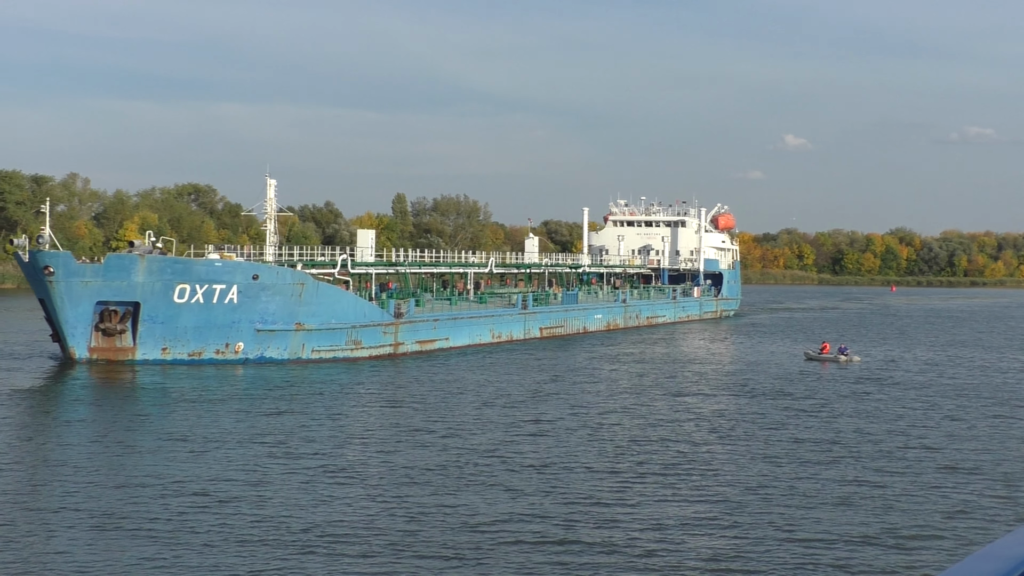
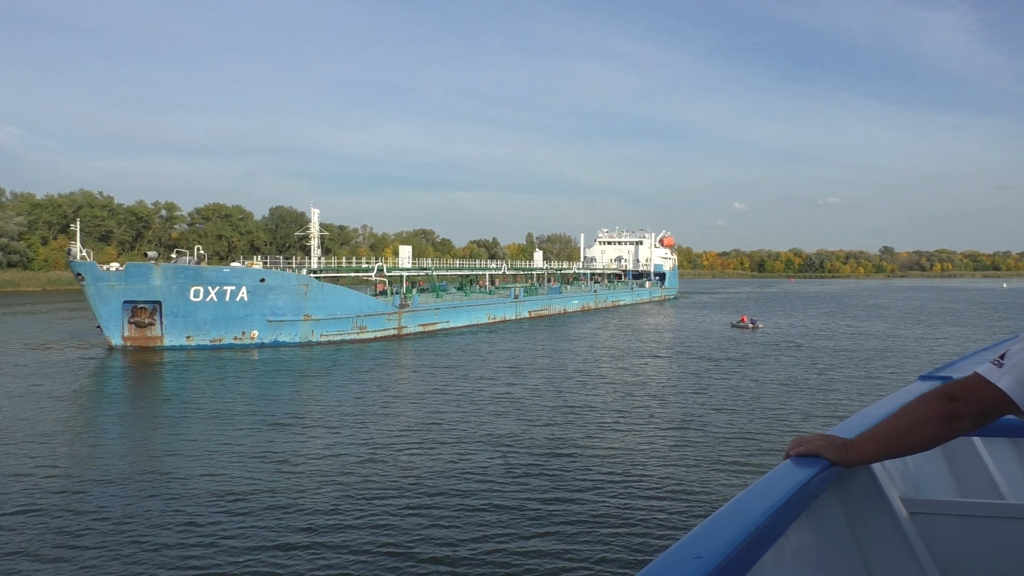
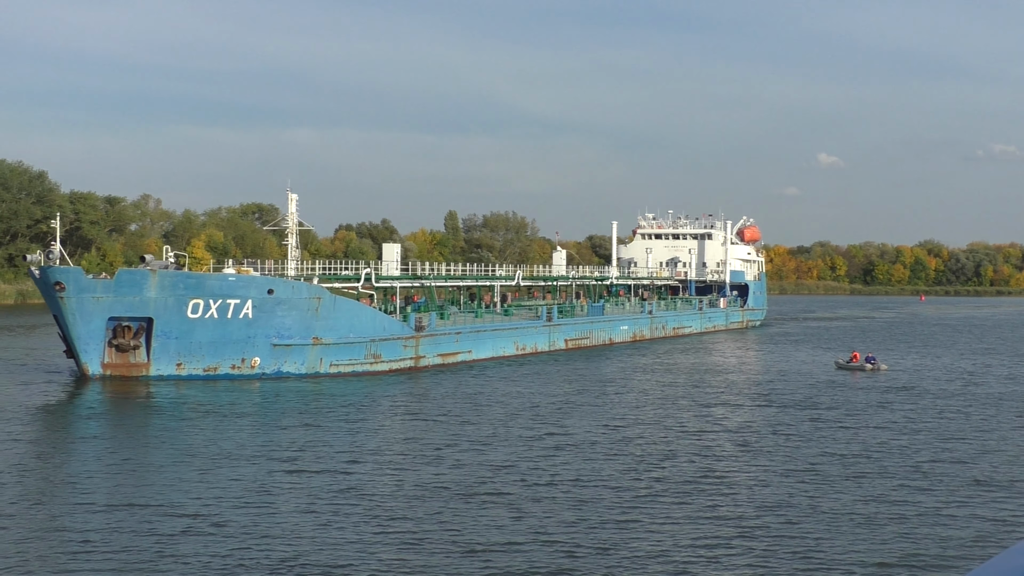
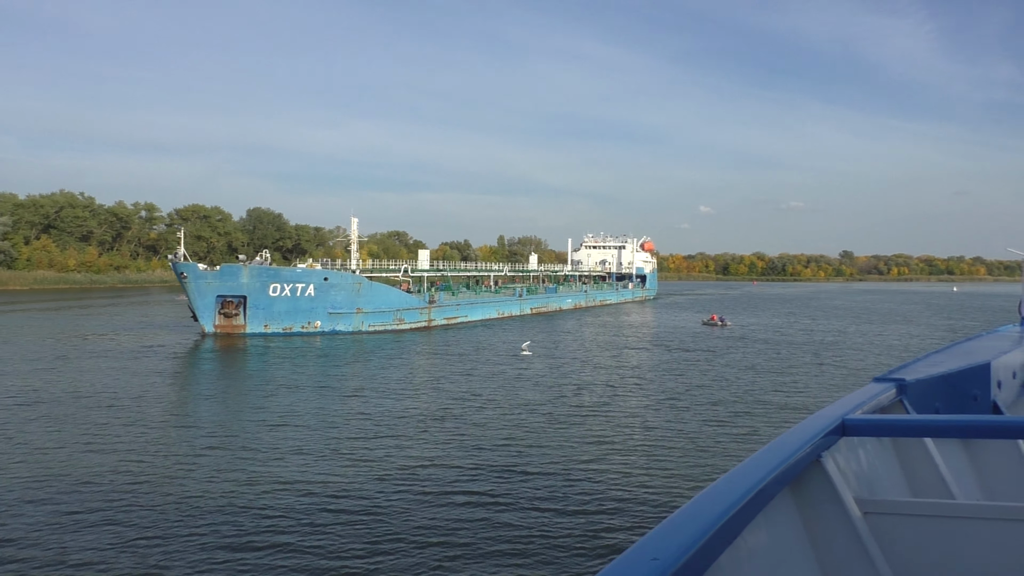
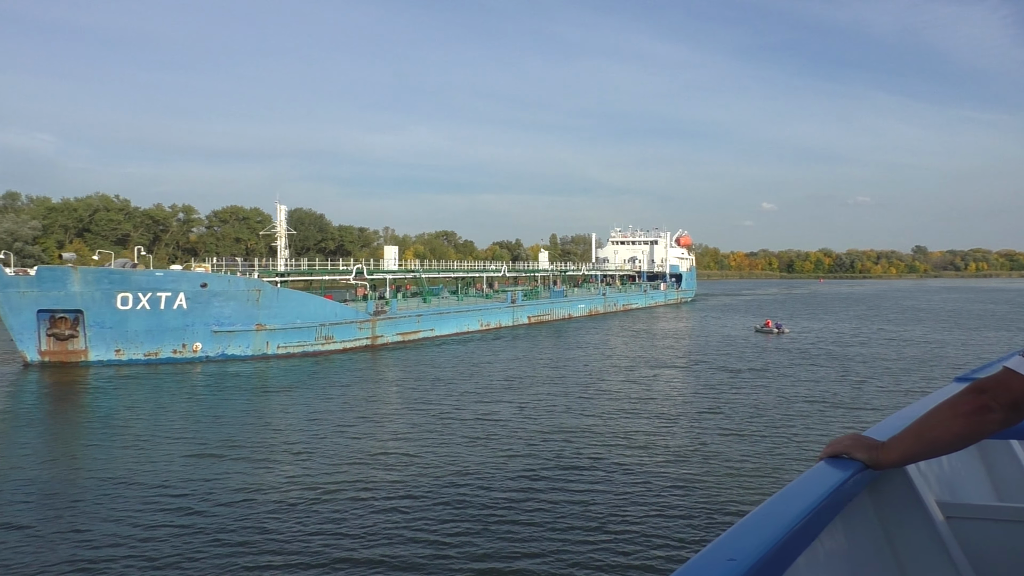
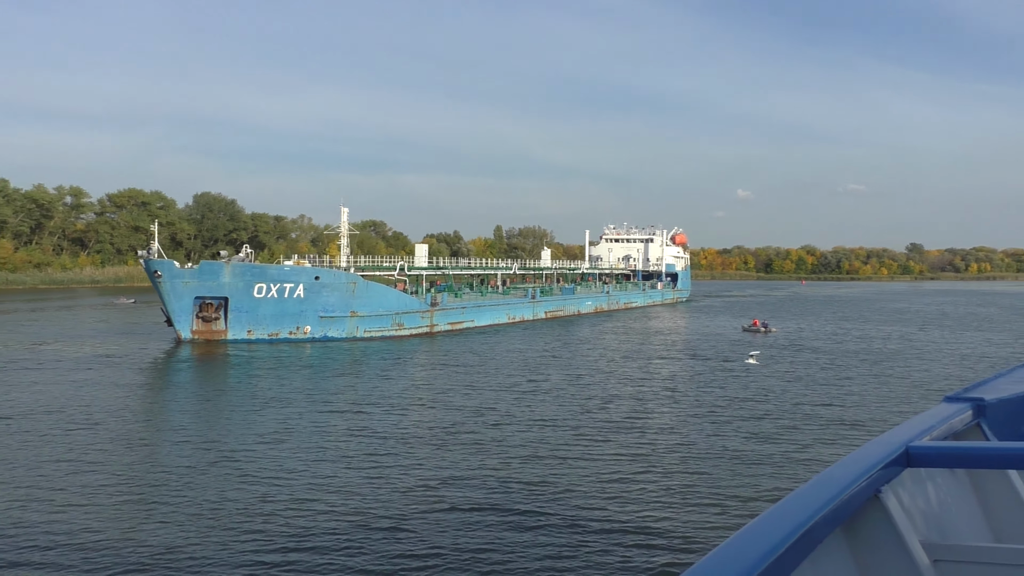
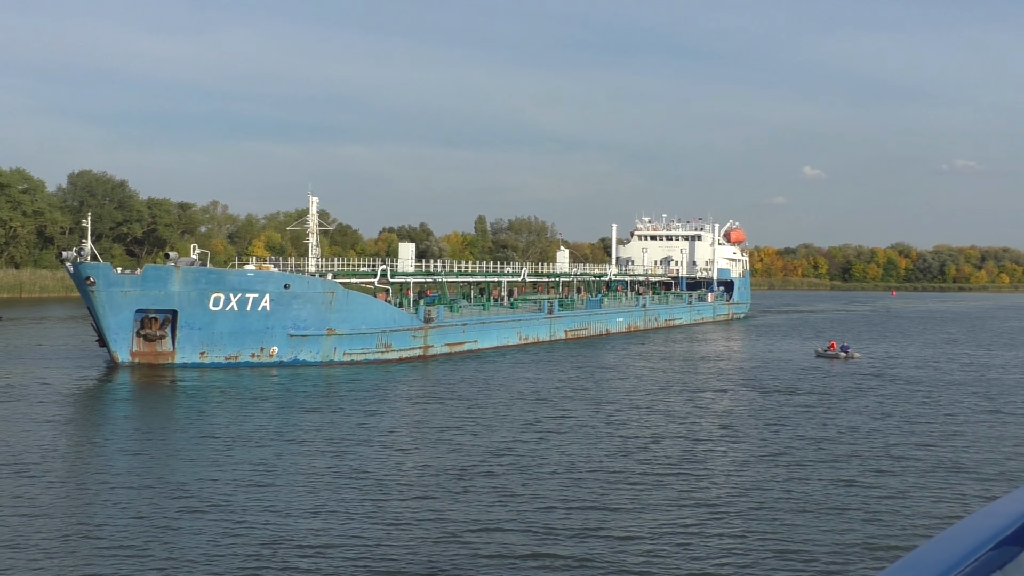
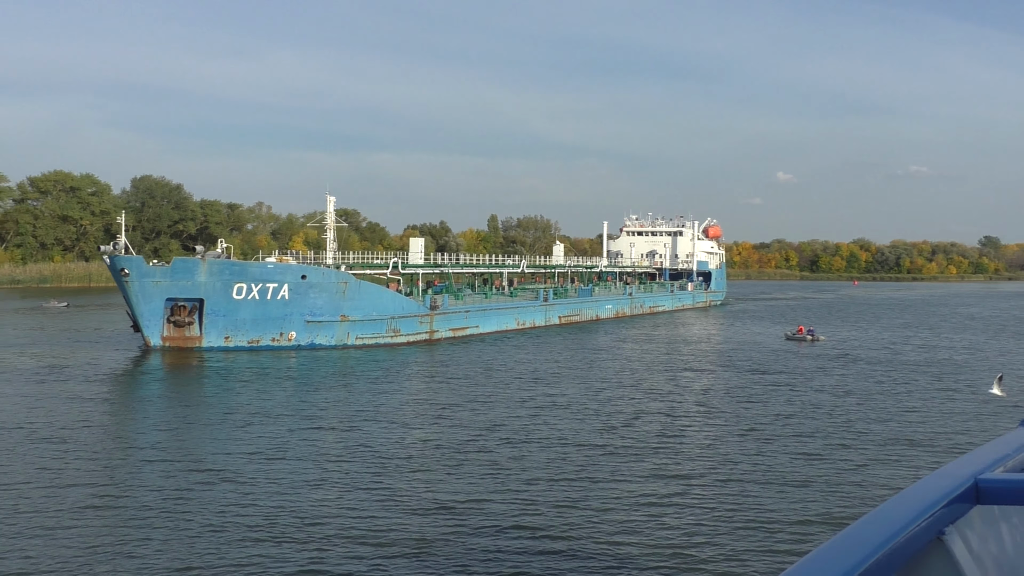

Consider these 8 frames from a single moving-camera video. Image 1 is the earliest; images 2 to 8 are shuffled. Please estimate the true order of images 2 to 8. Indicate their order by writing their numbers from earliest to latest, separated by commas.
3, 7, 8, 6, 4, 2, 5
